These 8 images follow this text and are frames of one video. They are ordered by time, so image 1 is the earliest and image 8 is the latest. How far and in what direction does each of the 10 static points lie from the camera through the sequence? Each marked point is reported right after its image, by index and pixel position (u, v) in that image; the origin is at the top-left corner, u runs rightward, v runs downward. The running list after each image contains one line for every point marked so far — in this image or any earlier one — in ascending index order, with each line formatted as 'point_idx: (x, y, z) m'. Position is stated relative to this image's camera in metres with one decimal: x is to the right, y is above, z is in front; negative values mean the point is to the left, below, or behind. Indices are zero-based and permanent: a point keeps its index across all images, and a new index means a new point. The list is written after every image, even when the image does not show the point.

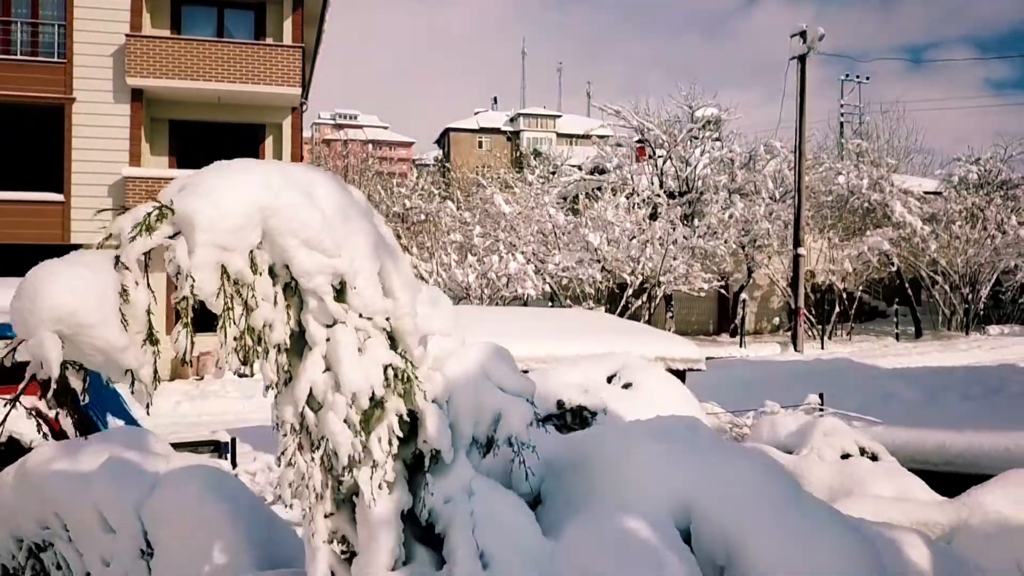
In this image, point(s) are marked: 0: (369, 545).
0: (-0.2, -0.4, +1.4) m
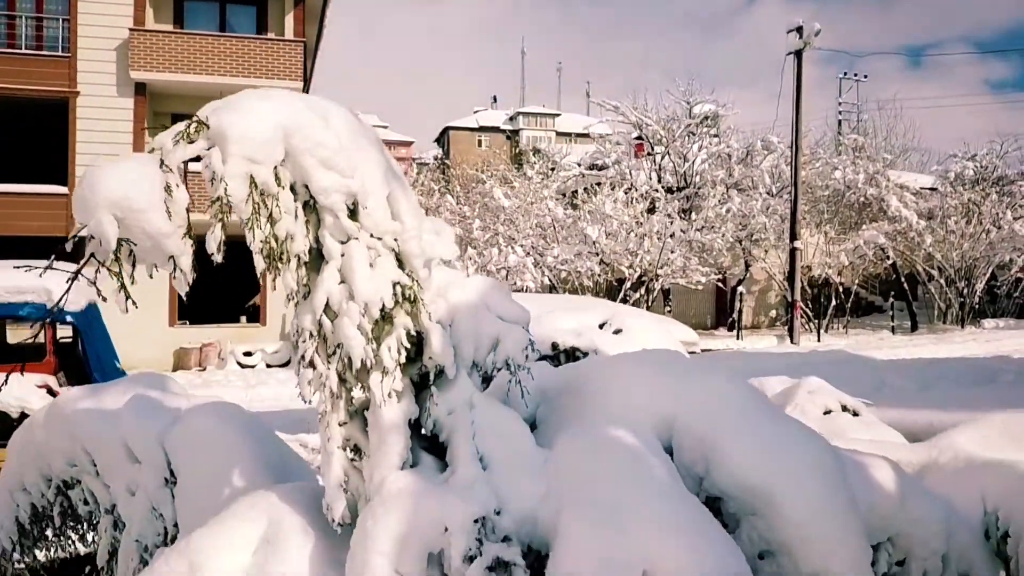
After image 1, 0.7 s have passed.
0: (-0.3, -0.3, +1.6) m
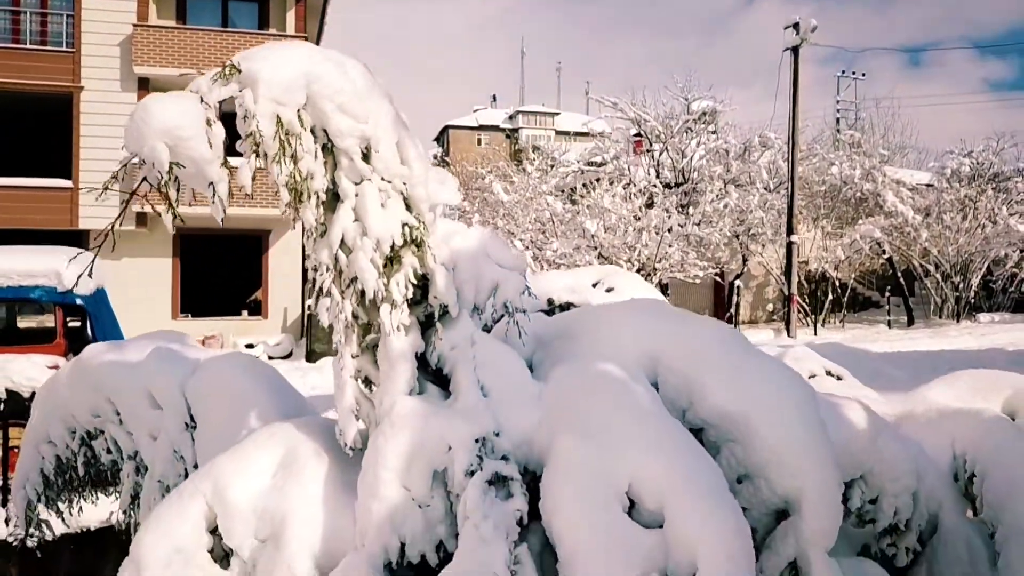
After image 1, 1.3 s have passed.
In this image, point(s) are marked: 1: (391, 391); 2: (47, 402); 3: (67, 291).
0: (-0.3, -0.2, +1.7) m
1: (-0.3, -0.2, +1.7) m
2: (-1.5, -0.4, +2.6) m
3: (-3.3, 0.0, +6.2) m
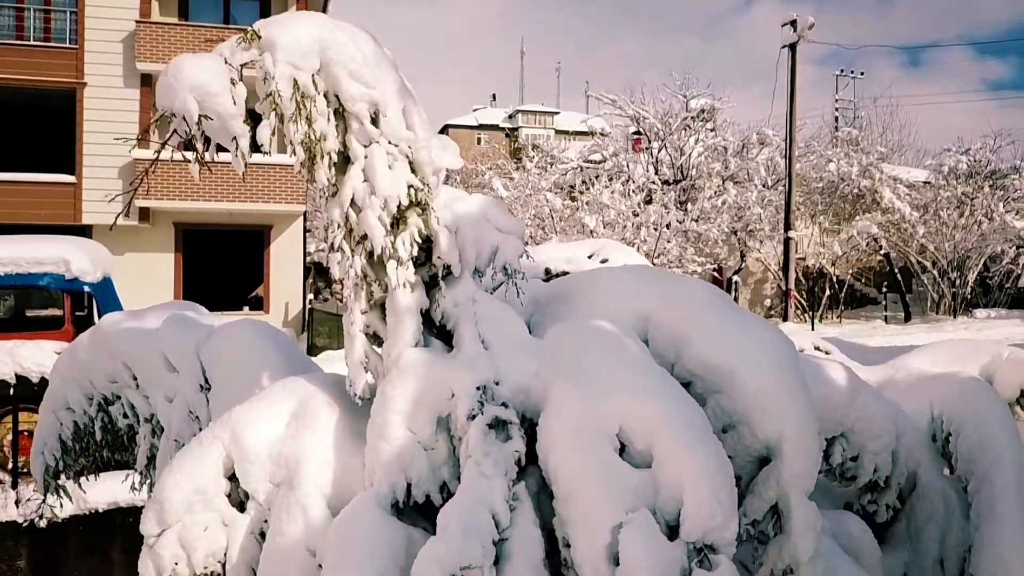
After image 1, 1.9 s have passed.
0: (-0.3, -0.1, +1.9) m
1: (-0.3, -0.1, +1.9) m
2: (-1.5, -0.3, +2.7) m
3: (-3.3, +0.1, +6.3) m
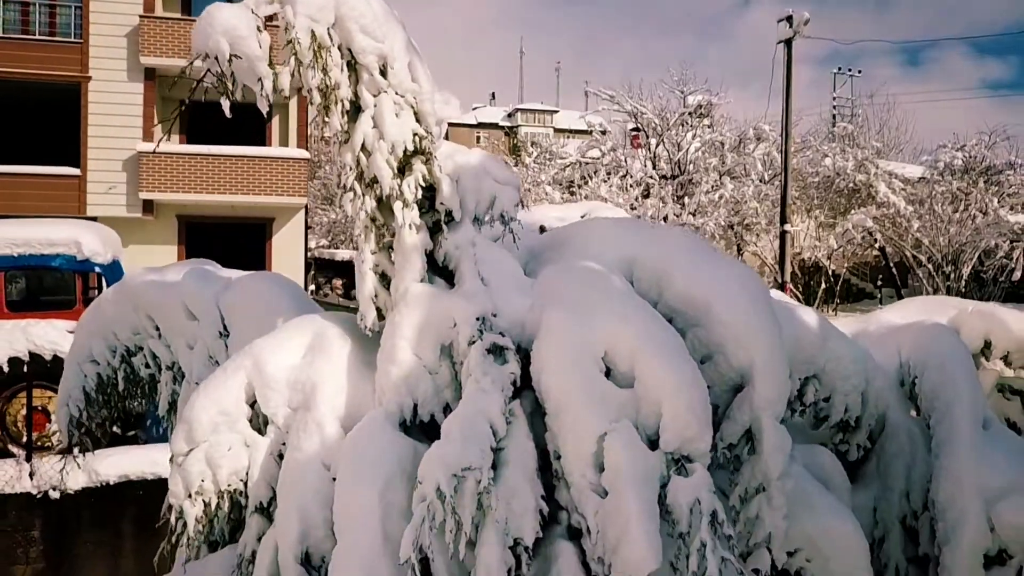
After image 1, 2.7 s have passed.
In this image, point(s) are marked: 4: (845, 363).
0: (-0.3, +0.1, +2.0) m
1: (-0.3, 0.0, +2.0) m
2: (-1.5, -0.1, +2.9) m
3: (-3.3, +0.2, +6.5) m
4: (+1.0, -0.2, +2.5) m
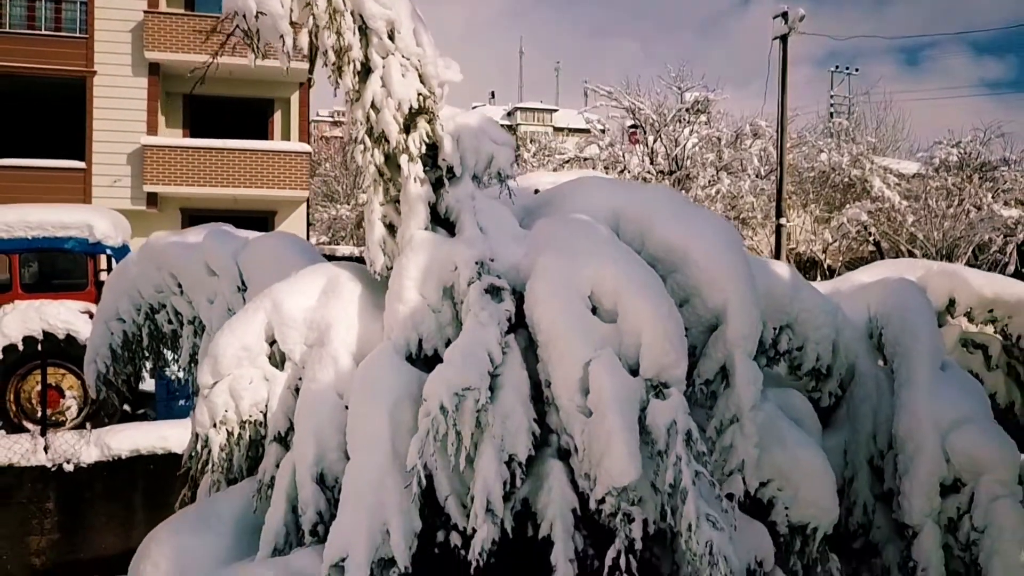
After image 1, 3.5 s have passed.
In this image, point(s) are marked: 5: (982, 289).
0: (-0.3, +0.2, +2.3) m
1: (-0.3, +0.2, +2.3) m
2: (-1.5, 0.0, +3.1) m
3: (-3.4, +0.4, +6.7) m
4: (+1.0, -0.1, +2.7) m
5: (+1.7, 0.0, +2.9) m
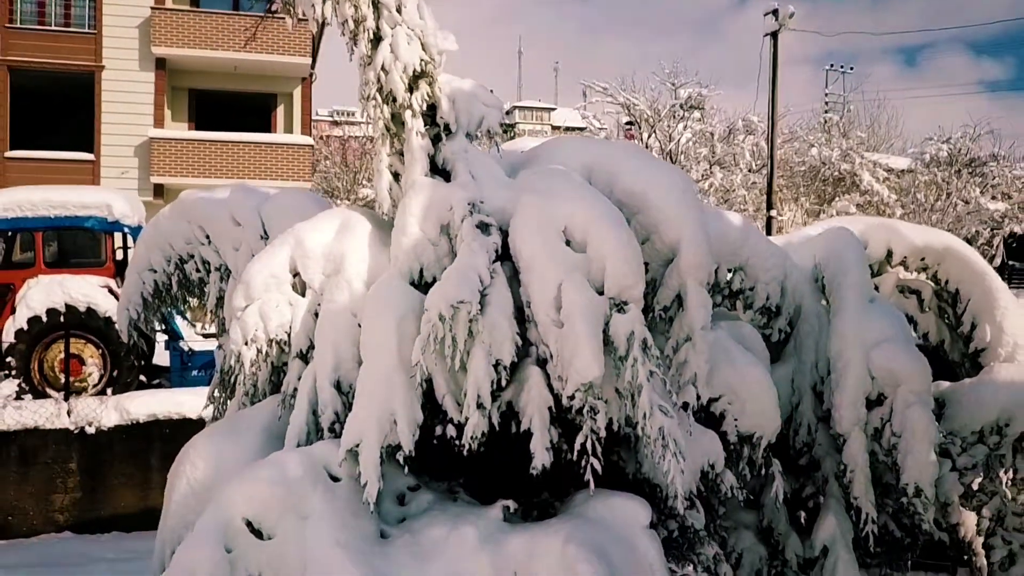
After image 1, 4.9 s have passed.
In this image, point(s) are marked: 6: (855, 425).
0: (-0.3, +0.4, +2.7) m
1: (-0.3, +0.4, +2.7) m
2: (-1.5, +0.2, +3.5) m
3: (-3.4, +0.6, +7.1) m
4: (+0.9, +0.1, +3.1) m
5: (+1.6, +0.2, +3.3) m
6: (+1.2, -0.5, +2.8) m
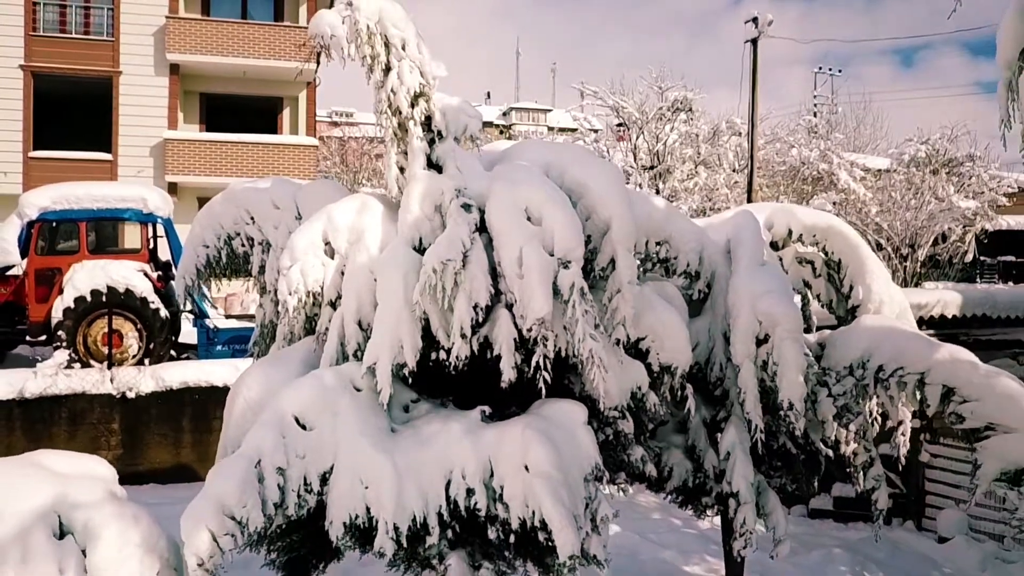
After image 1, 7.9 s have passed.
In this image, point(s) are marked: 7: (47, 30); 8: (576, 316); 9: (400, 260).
0: (-0.4, +0.6, +3.6) m
1: (-0.4, +0.5, +3.6) m
2: (-1.7, +0.4, +4.5) m
3: (-3.5, +0.7, +8.0) m
4: (+0.8, +0.3, +4.0) m
5: (+1.5, +0.3, +4.3) m
6: (+1.1, -0.3, +3.8) m
7: (-8.3, +4.6, +14.7) m
8: (+0.3, -0.1, +3.3) m
9: (-0.5, +0.1, +3.4) m
